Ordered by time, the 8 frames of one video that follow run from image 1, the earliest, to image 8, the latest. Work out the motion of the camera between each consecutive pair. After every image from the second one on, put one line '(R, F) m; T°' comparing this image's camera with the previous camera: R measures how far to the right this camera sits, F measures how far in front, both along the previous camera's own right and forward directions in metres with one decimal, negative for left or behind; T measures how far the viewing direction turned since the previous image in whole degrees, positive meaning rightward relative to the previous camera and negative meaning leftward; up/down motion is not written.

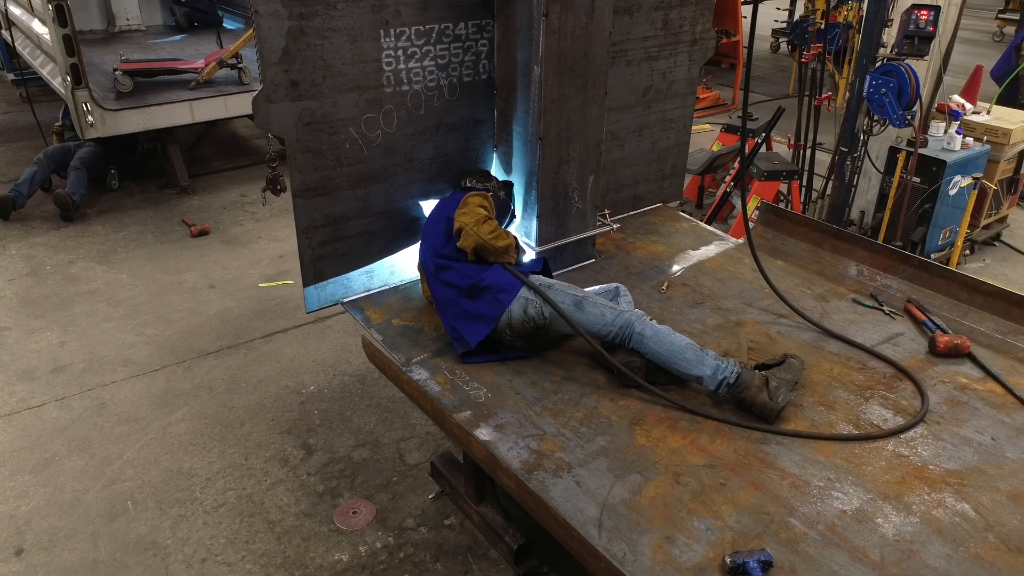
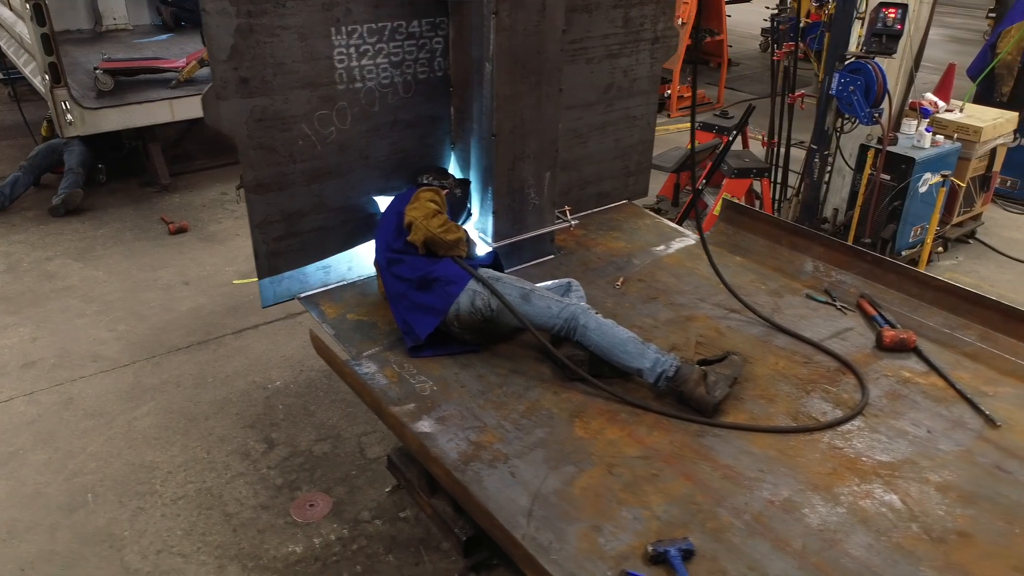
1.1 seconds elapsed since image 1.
(+0.2, 0.0) m; 0°
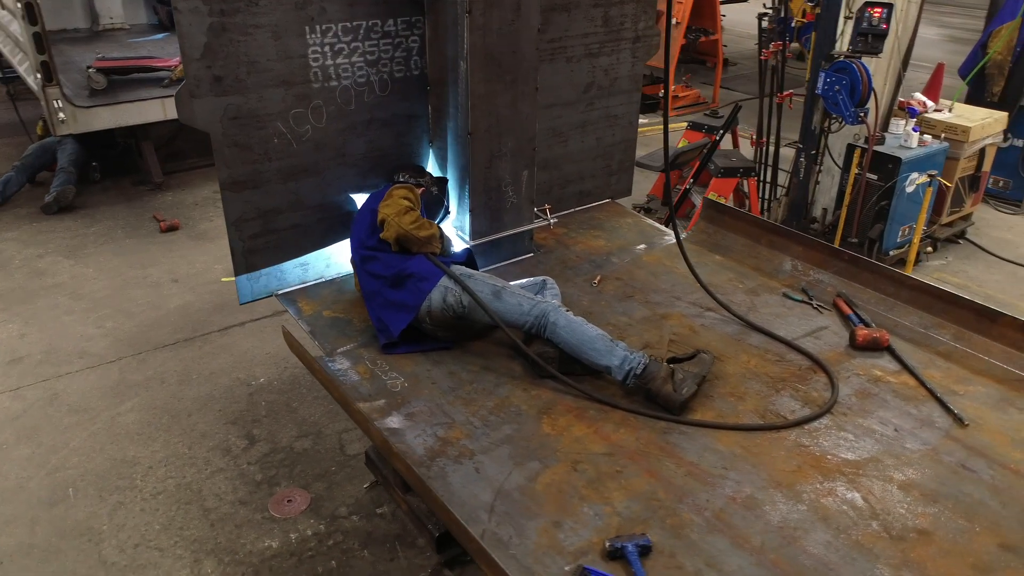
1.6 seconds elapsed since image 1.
(+0.1, 0.0) m; 0°
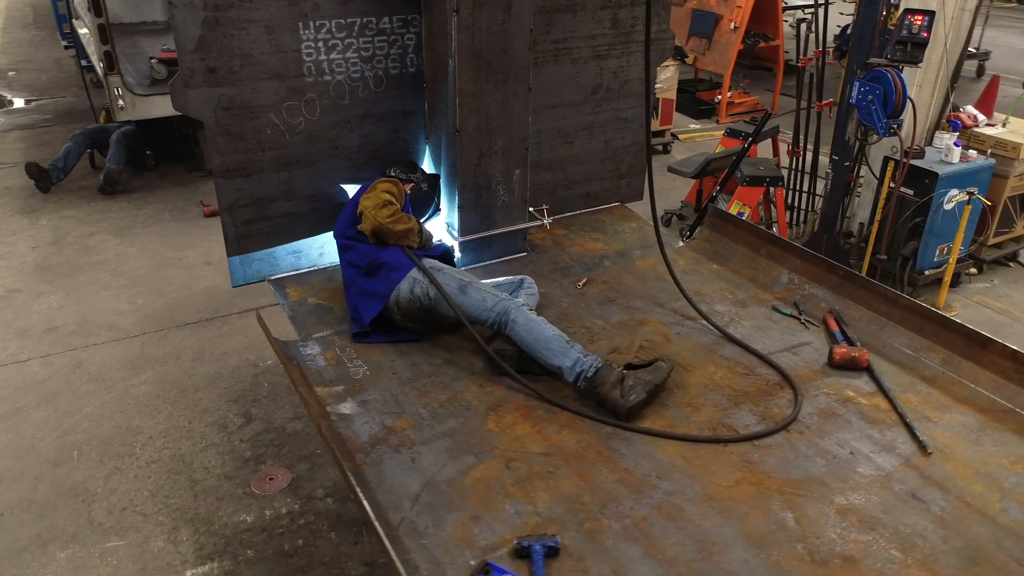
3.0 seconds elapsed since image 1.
(+0.4, 0.0) m; -6°
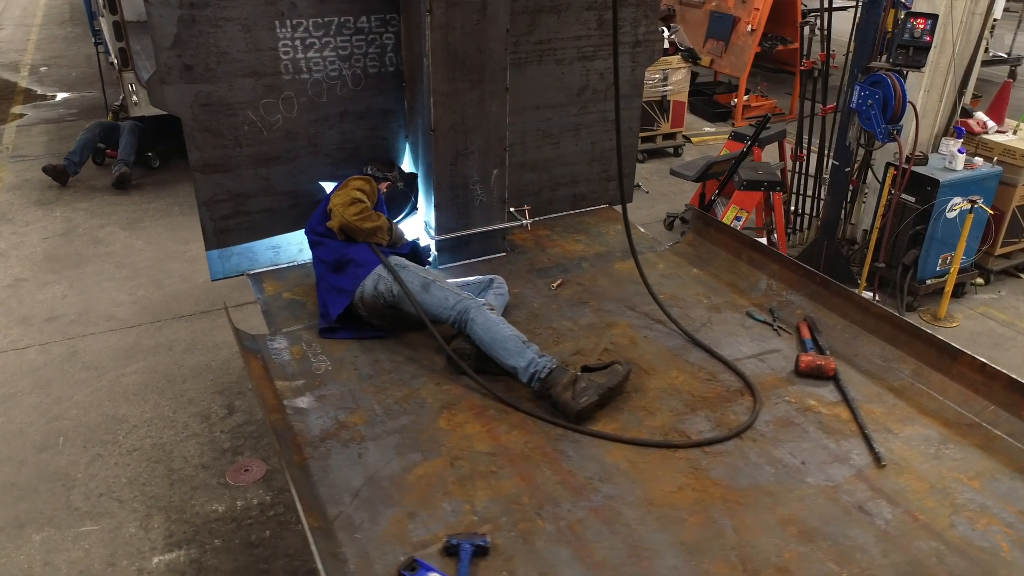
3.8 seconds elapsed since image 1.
(+0.2, 0.0) m; -3°
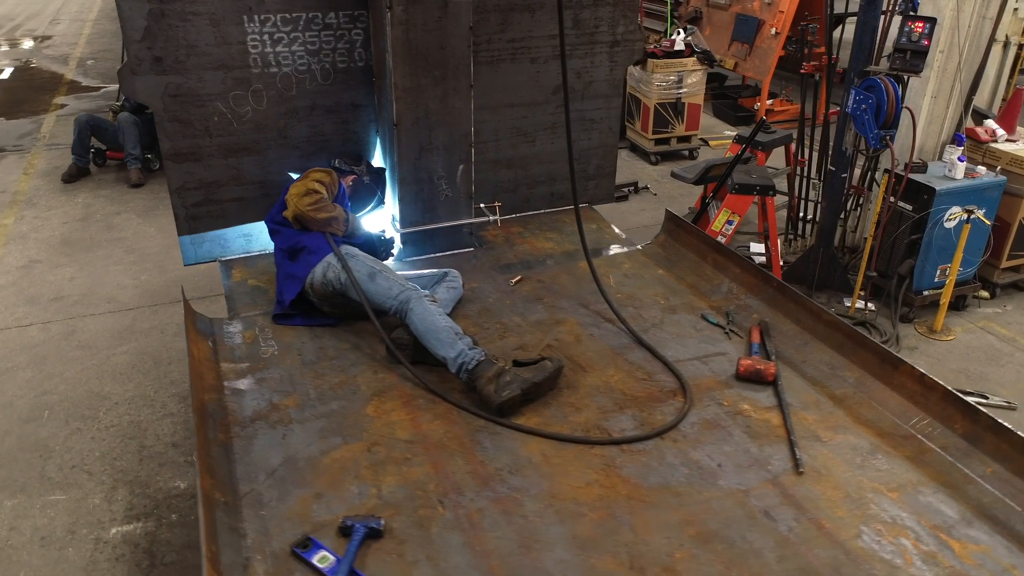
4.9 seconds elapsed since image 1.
(+0.4, 0.0) m; -4°
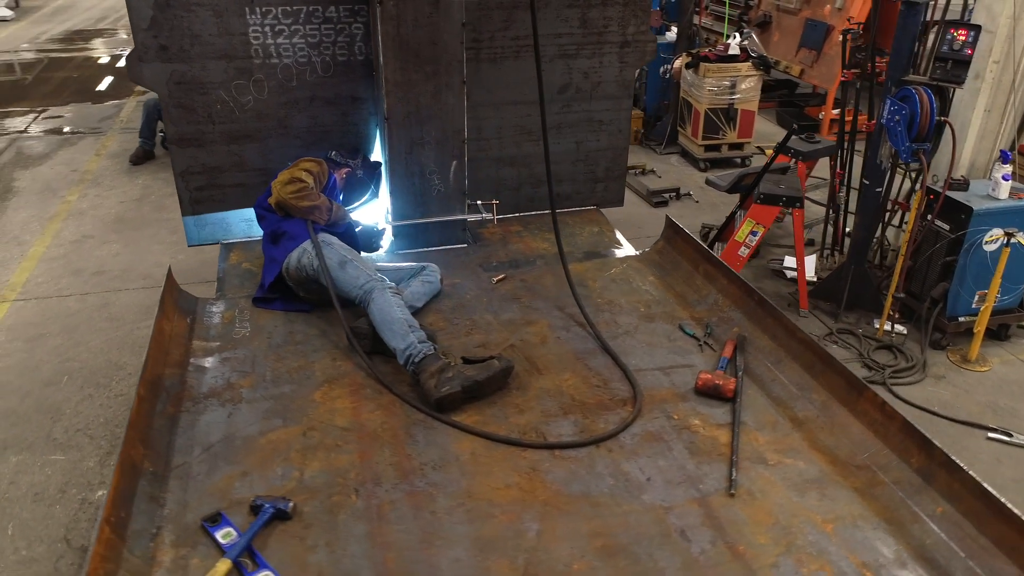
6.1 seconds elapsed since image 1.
(+0.4, 0.0) m; -6°
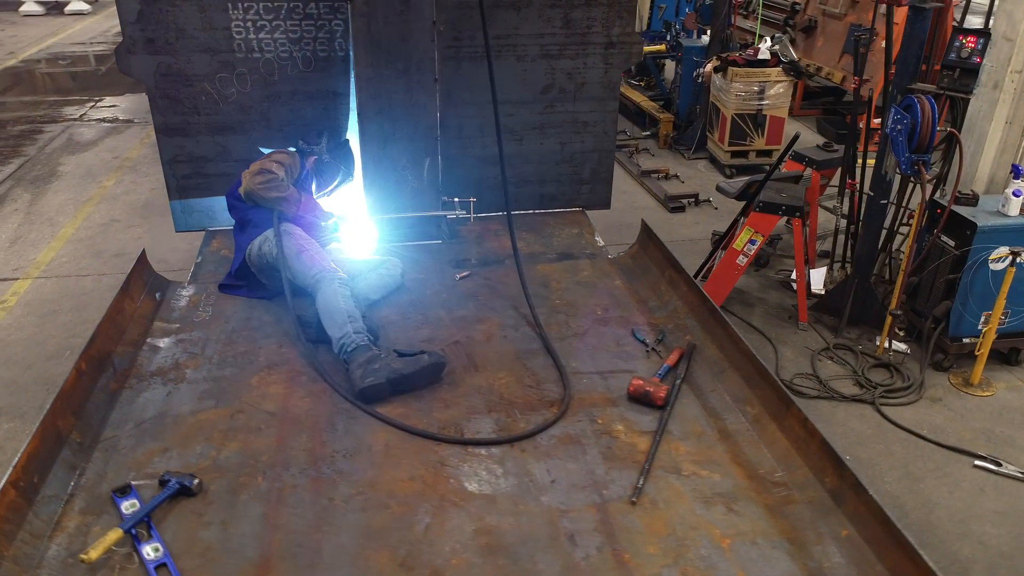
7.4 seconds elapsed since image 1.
(+0.4, 0.0) m; -5°
